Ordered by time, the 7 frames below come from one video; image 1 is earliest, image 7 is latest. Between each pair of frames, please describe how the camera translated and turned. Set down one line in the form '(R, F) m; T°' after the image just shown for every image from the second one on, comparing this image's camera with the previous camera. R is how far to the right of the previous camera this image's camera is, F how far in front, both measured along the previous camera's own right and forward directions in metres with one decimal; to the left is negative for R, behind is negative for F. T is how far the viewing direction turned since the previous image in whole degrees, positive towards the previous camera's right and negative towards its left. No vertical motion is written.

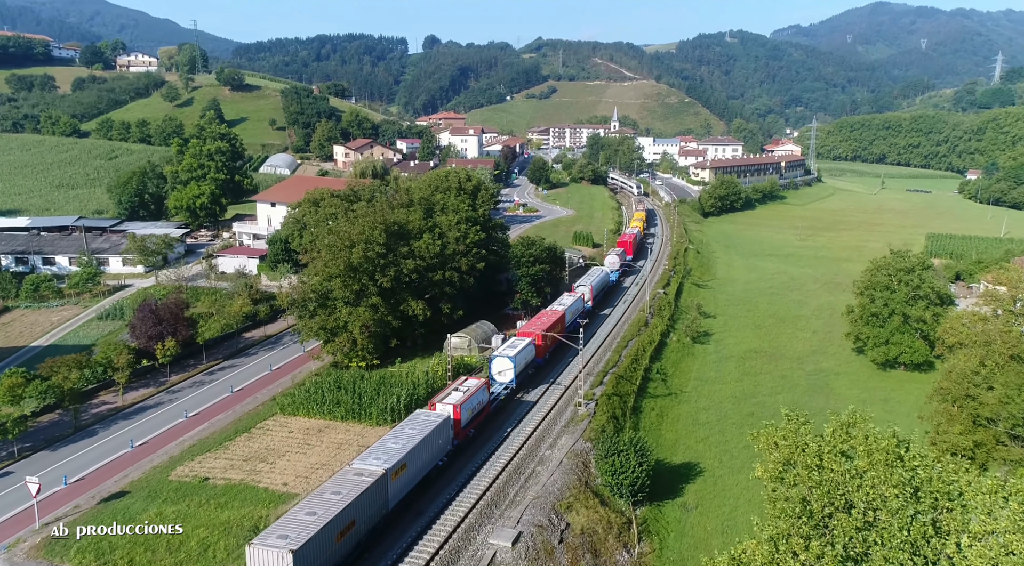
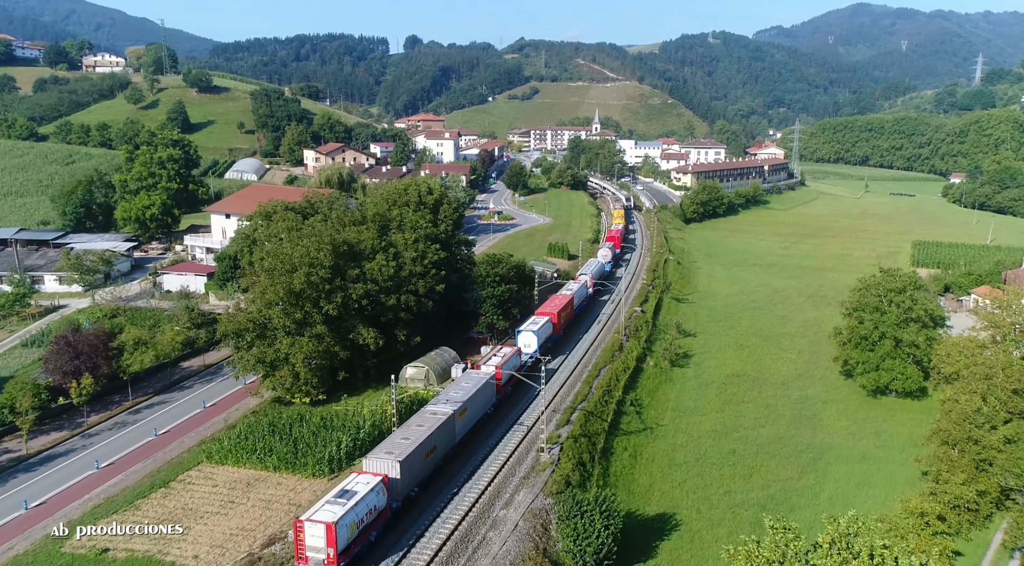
(+0.8, +2.3) m; +1°
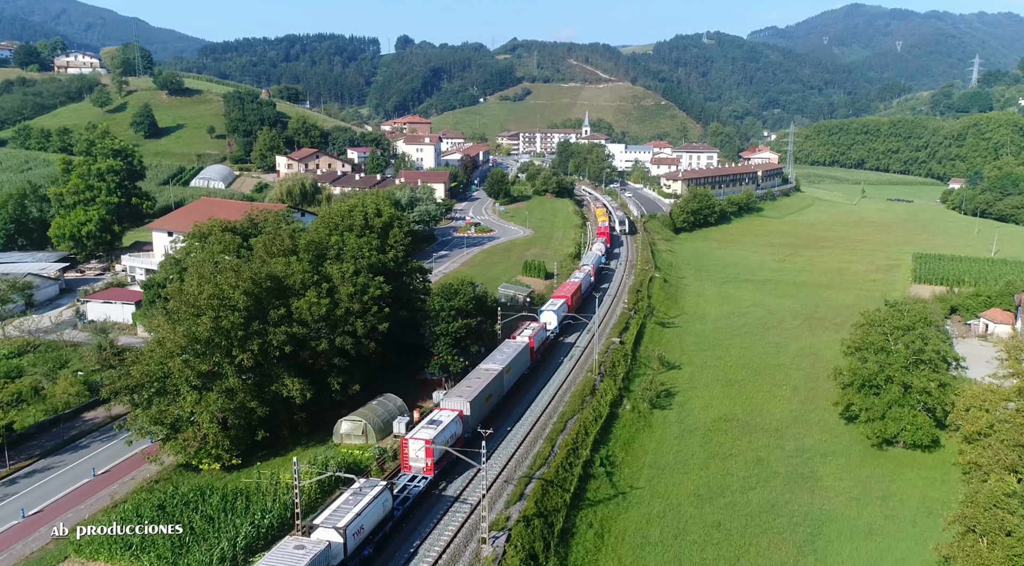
(+1.3, +3.5) m; 0°
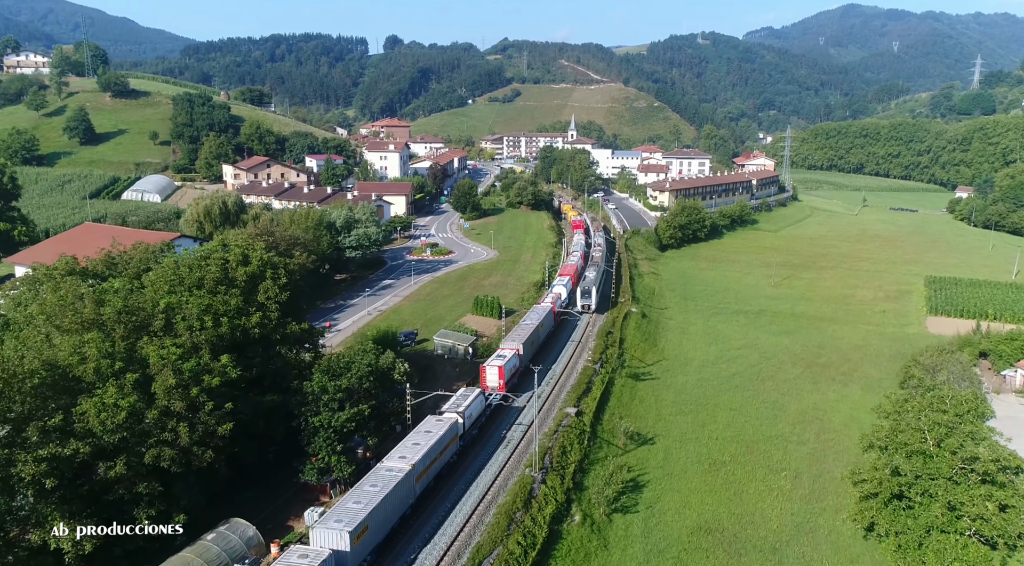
(+2.2, +6.8) m; 0°
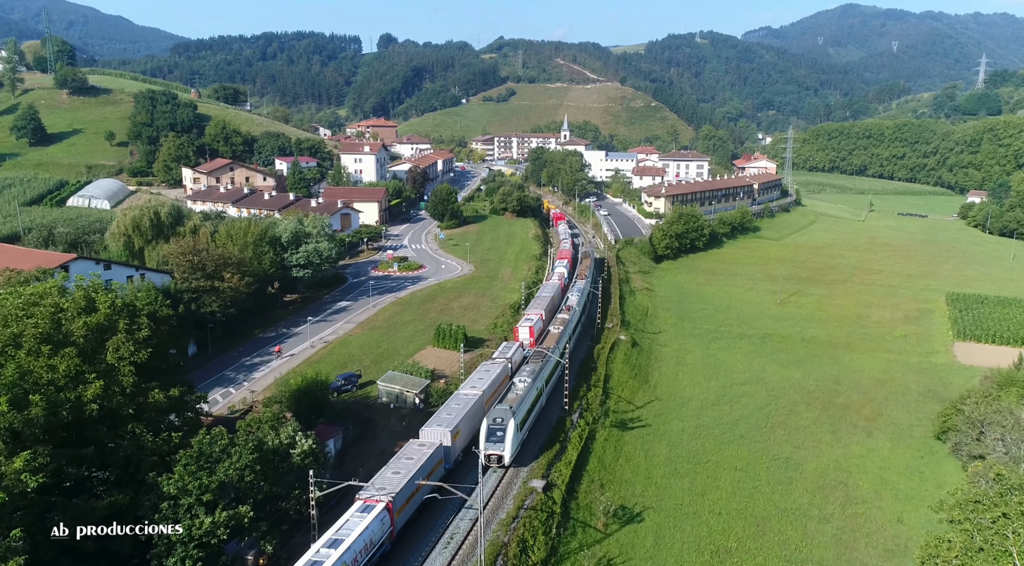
(+1.2, +5.2) m; 0°
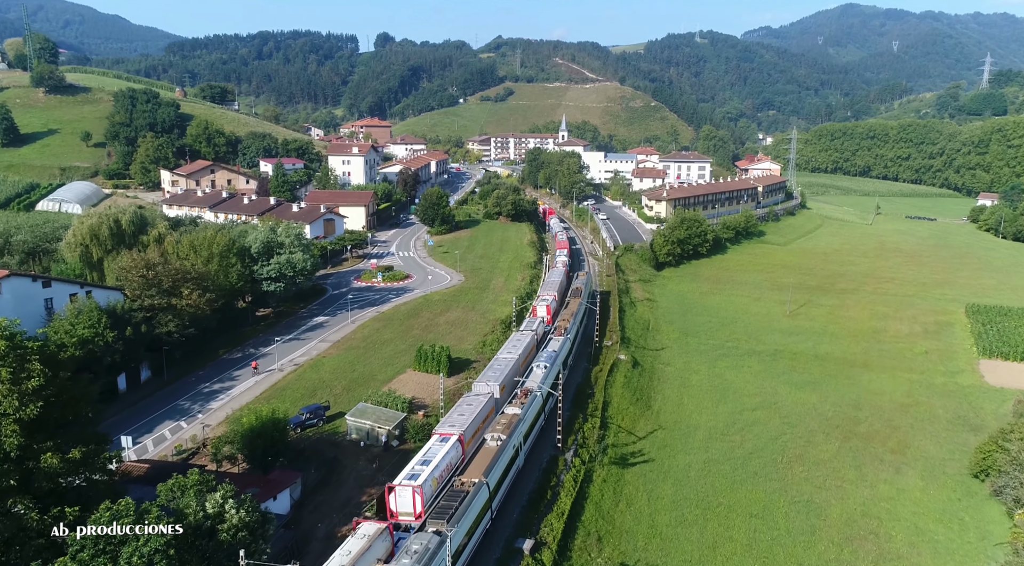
(+0.4, +2.9) m; 0°
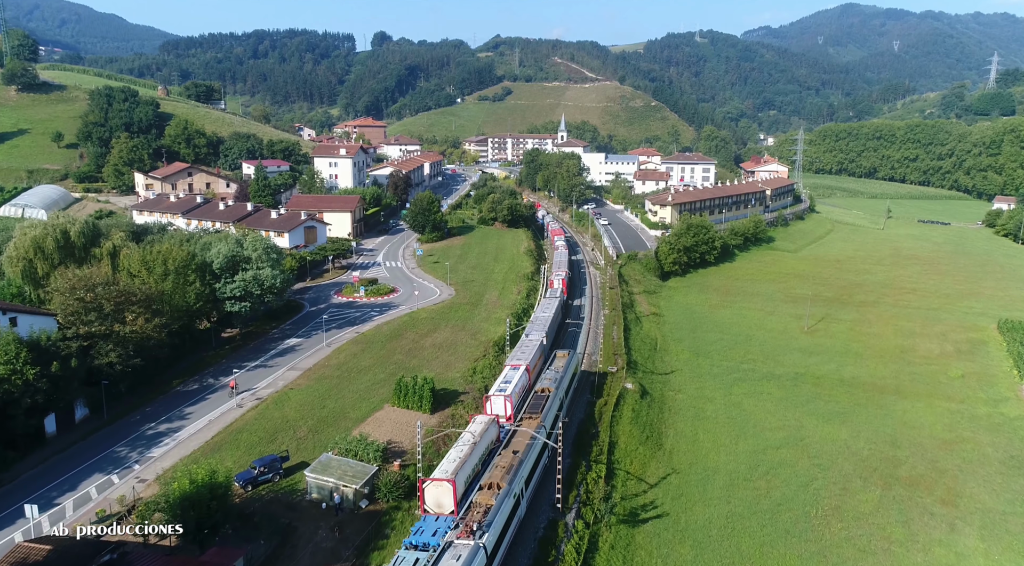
(+0.2, +3.6) m; 0°
